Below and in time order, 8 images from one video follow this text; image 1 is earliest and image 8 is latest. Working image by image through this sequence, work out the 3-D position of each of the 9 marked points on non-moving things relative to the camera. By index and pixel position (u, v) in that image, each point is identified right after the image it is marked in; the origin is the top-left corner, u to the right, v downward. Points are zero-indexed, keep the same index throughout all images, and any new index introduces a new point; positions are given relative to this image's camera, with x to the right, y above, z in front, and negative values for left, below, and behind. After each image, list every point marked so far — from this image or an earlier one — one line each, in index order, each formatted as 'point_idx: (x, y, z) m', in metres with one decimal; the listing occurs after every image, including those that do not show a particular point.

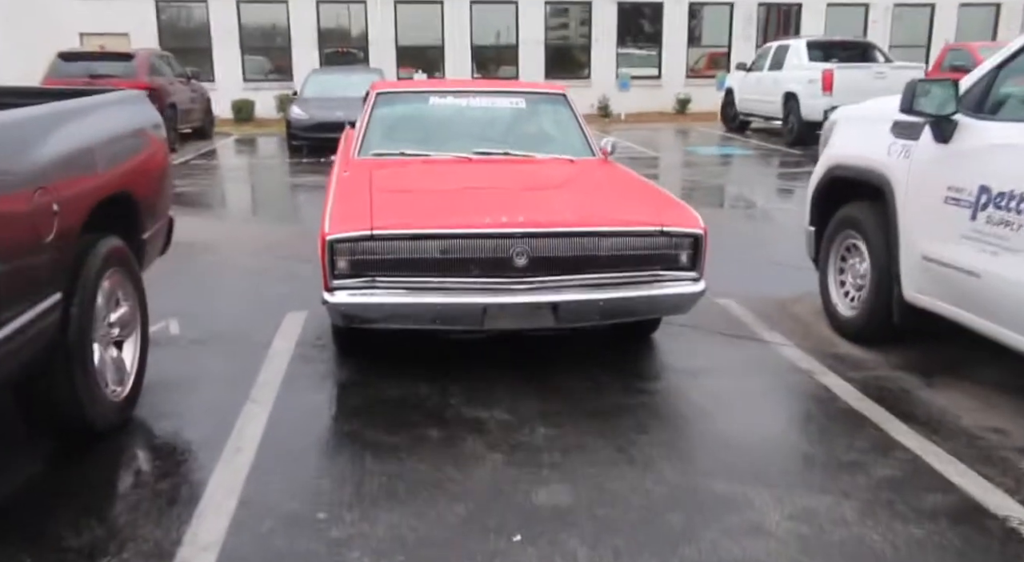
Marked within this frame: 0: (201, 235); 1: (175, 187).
0: (-3.1, +0.5, +8.8) m
1: (-4.6, +1.3, +12.2) m
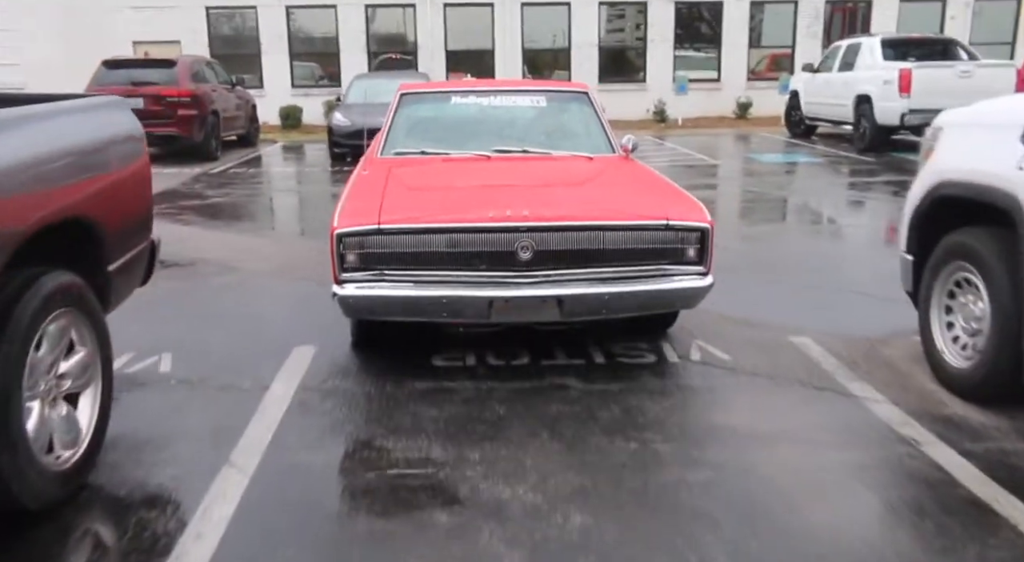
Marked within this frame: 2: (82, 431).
0: (-2.7, +0.3, +8.2) m
1: (-4.0, +1.1, +11.7) m
2: (-1.7, -0.6, +3.5) m
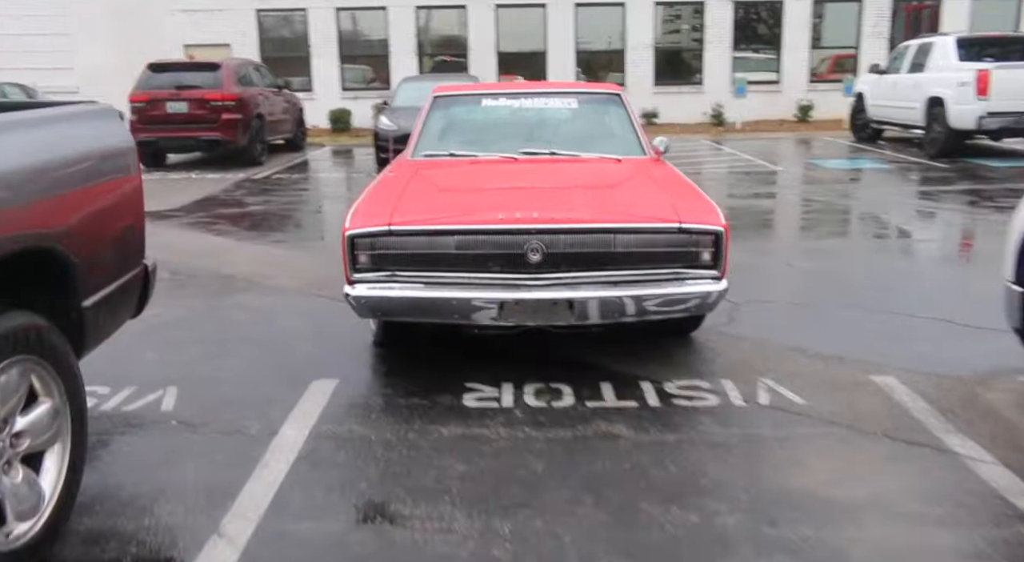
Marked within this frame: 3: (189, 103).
0: (-2.3, +0.2, +7.7) m
1: (-3.4, +1.0, +11.3) m
2: (-1.6, -0.7, +3.0) m
3: (-5.1, +2.8, +14.0) m
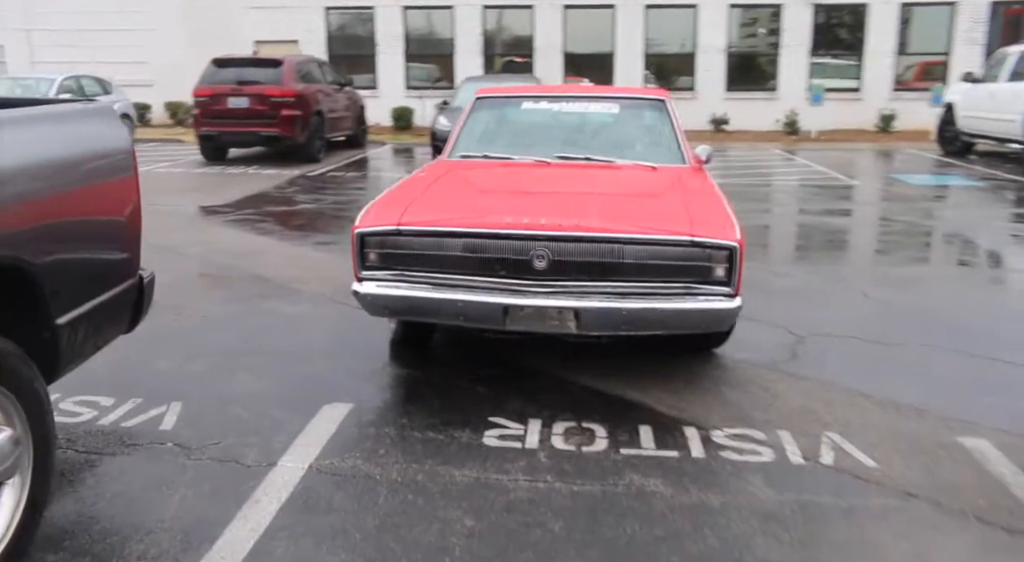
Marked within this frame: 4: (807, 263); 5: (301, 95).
0: (-1.9, +0.1, +7.4) m
1: (-2.7, +1.0, +11.1) m
2: (-1.6, -0.8, +2.7) m
3: (-4.1, +2.9, +13.9) m
4: (+2.7, +0.2, +8.2) m
5: (-3.4, +3.0, +14.1) m
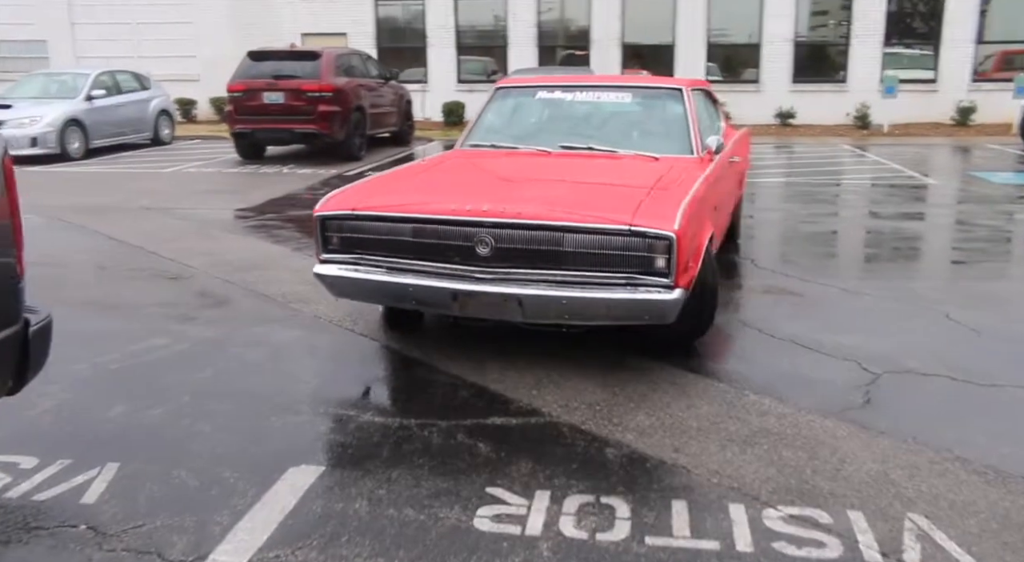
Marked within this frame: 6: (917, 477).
0: (-1.6, 0.0, +6.8) m
1: (-2.2, +0.9, +10.5) m
2: (-1.7, -0.9, +2.0) m
3: (-3.4, +2.8, +13.3) m
4: (+2.9, 0.0, +7.2) m
5: (-2.7, +2.9, +13.5) m
6: (+1.6, -0.8, +3.6) m
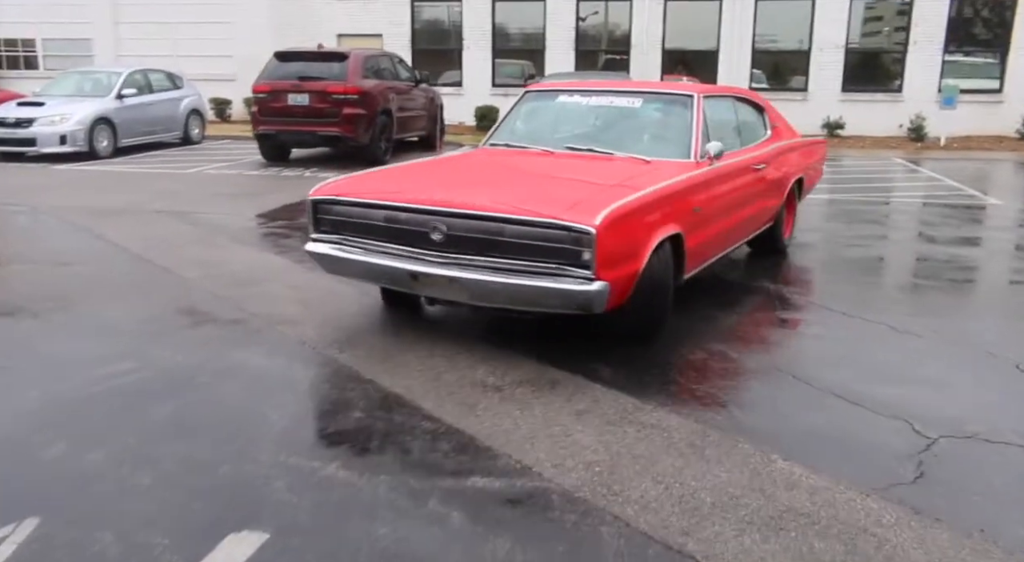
0: (-1.5, -0.1, +6.3) m
1: (-1.9, +0.8, +10.0) m
2: (-1.8, -1.0, +1.5) m
3: (-2.9, +2.7, +12.9) m
4: (+3.0, -0.2, +6.5) m
5: (-2.2, +2.8, +13.1) m
6: (+1.5, -1.0, +2.9) m
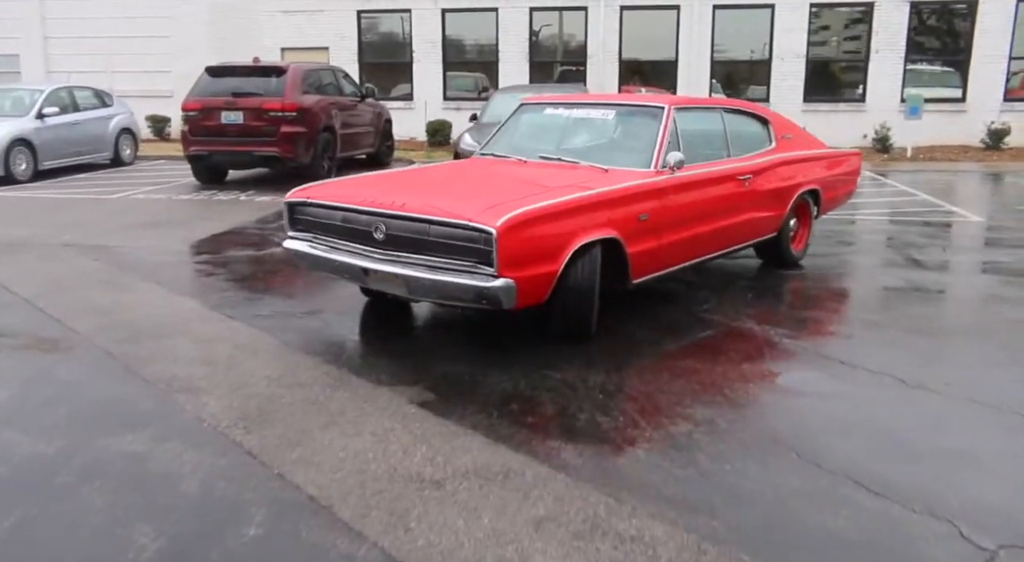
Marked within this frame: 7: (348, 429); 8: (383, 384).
0: (-1.9, -0.4, +5.3) m
1: (-2.4, +0.4, +9.0) m
2: (-1.9, -1.3, +0.5) m
3: (-3.6, +2.3, +11.9) m
4: (+2.7, -0.5, +5.7) m
5: (-2.8, +2.4, +12.1) m
6: (+1.4, -1.2, +2.1) m
7: (-0.8, -0.7, +4.2) m
8: (-0.7, -0.6, +4.8) m
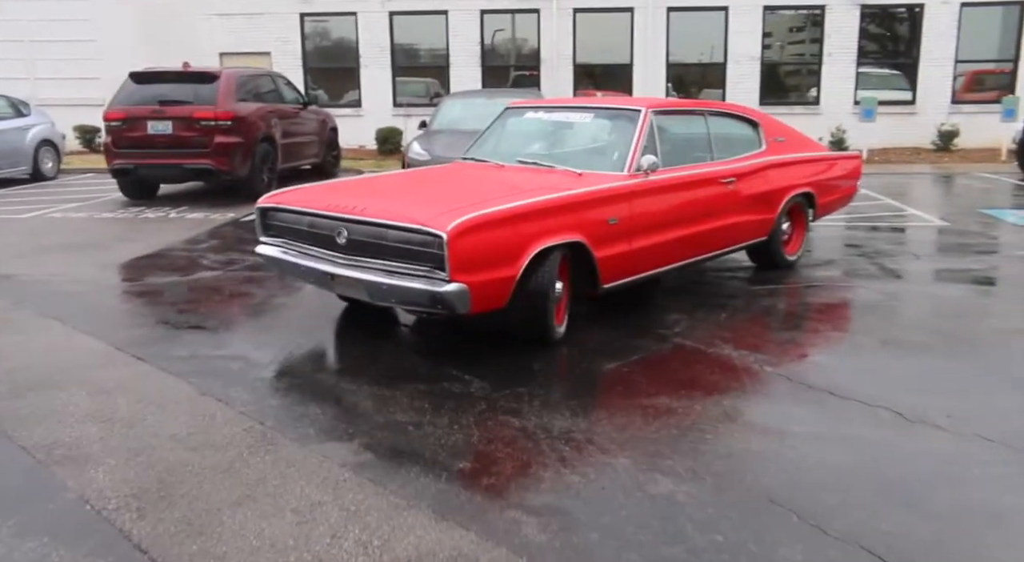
0: (-2.1, -0.6, +4.5) m
1: (-2.8, +0.2, +8.3) m
2: (-1.9, -1.5, -0.2) m
3: (-4.2, +2.0, +11.1) m
4: (+2.4, -0.6, +5.2) m
5: (-3.5, +2.1, +11.3) m
6: (+1.3, -1.3, +1.5) m
7: (-0.9, -0.9, +3.5) m
8: (-0.9, -0.7, +4.1) m
